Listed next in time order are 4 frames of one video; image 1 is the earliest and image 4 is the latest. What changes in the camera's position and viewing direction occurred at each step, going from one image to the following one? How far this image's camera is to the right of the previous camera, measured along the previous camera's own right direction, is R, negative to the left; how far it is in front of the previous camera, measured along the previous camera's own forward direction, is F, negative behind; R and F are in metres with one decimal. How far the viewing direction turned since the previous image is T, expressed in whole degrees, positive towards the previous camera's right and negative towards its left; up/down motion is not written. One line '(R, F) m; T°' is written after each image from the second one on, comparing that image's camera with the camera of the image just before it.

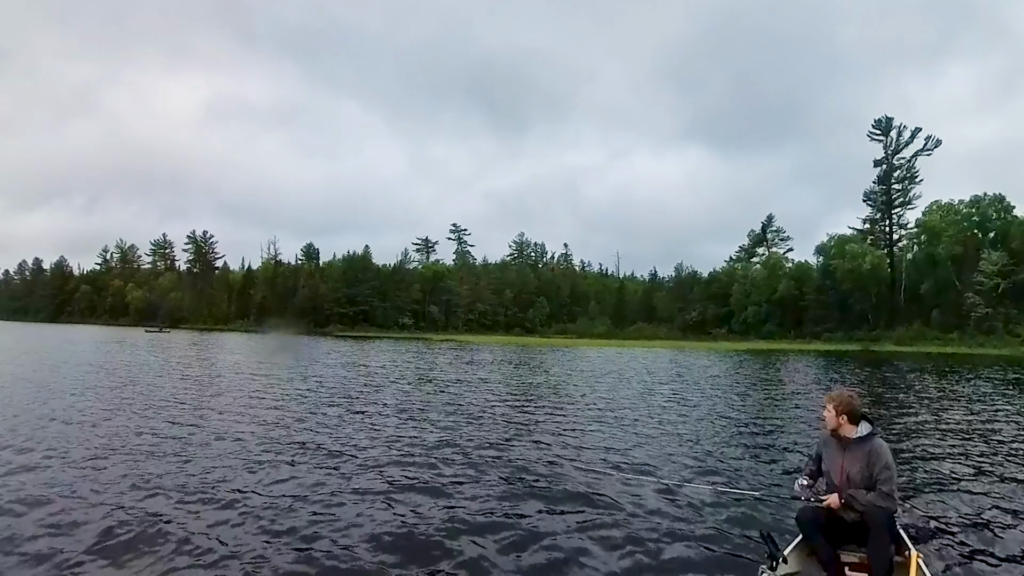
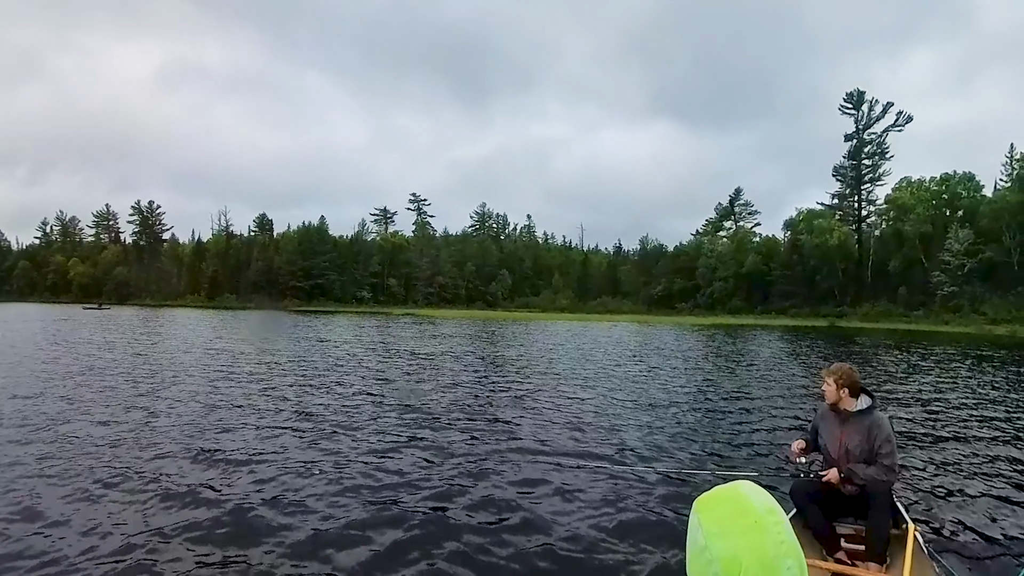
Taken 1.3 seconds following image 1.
(-0.8, +1.0) m; +4°
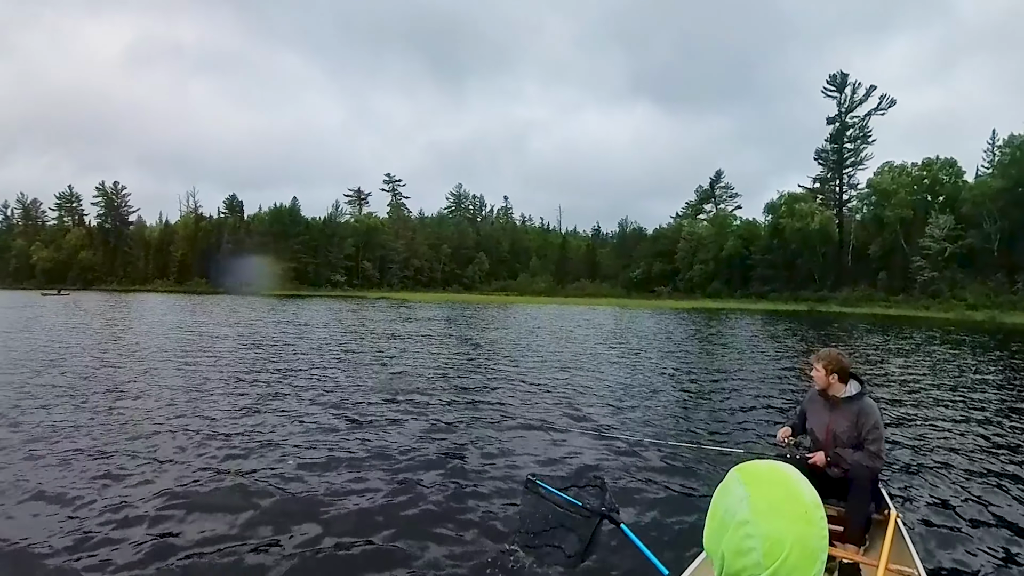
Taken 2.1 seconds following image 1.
(-0.4, +0.6) m; +2°
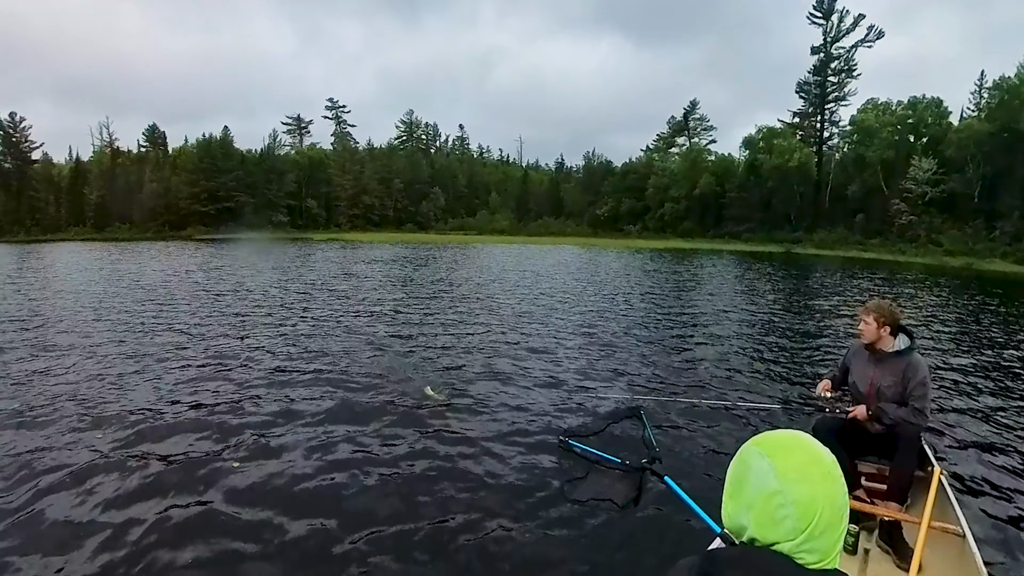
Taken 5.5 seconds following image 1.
(-1.6, +2.4) m; +5°
